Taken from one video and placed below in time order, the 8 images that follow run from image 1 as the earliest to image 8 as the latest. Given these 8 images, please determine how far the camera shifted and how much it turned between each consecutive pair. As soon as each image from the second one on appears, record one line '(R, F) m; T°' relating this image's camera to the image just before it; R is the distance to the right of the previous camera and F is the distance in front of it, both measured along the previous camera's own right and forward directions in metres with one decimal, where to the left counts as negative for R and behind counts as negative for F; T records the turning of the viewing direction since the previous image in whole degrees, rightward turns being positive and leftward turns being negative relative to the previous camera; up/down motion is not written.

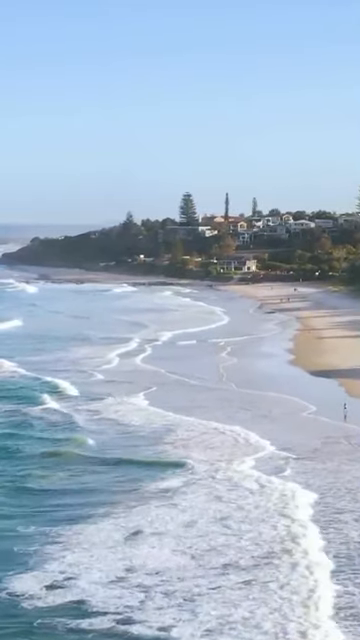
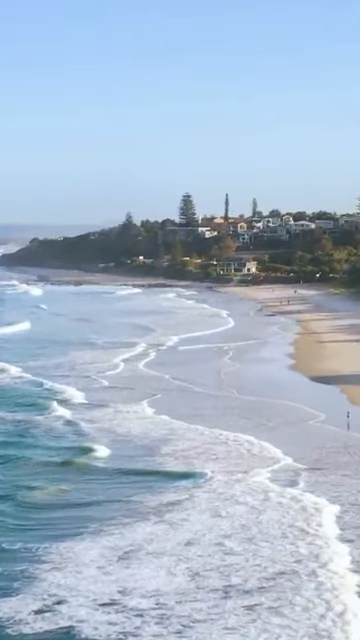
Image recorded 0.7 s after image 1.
(0.0, +0.5) m; 0°
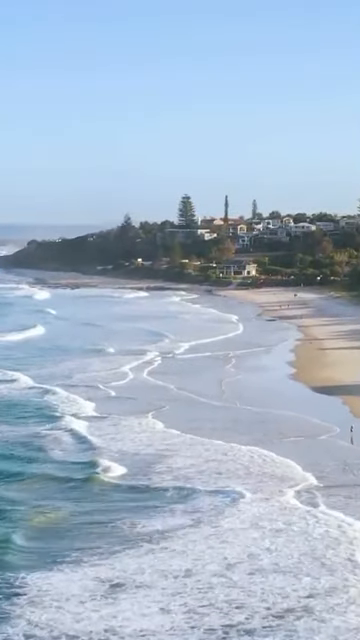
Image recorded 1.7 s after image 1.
(+0.1, +0.8) m; 0°
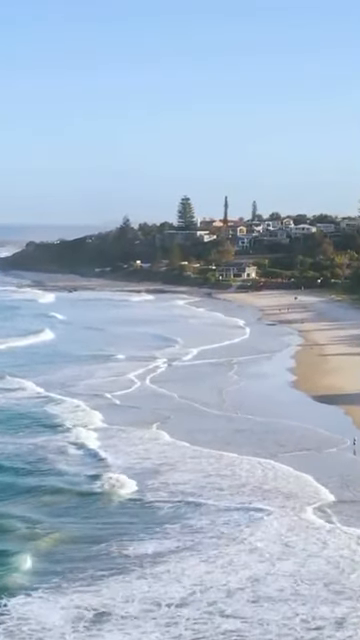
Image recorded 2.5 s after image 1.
(0.0, +0.6) m; 0°
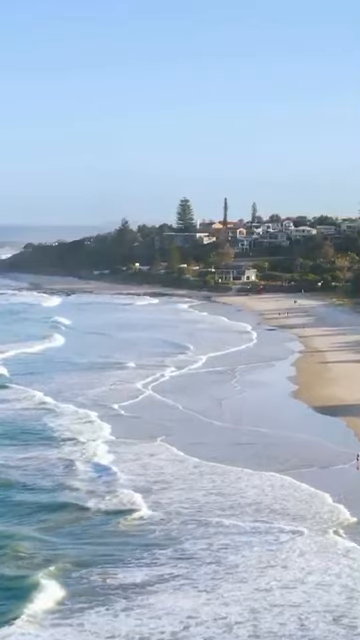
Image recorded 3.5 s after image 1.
(+0.1, +0.7) m; 0°
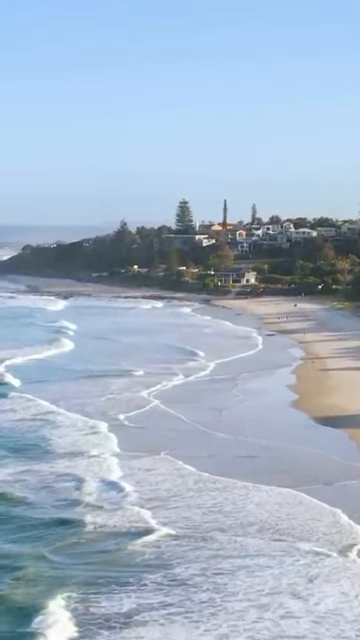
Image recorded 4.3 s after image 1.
(0.0, +0.6) m; 0°
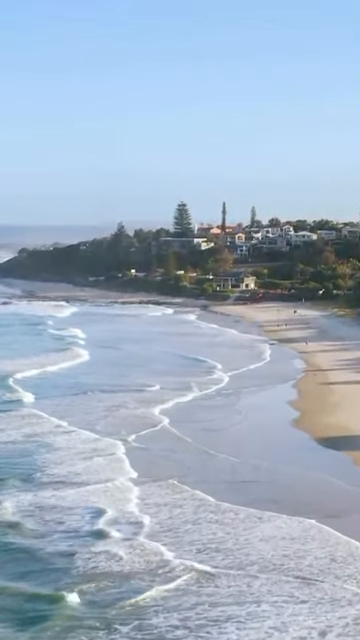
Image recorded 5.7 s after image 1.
(+0.1, +1.2) m; 0°
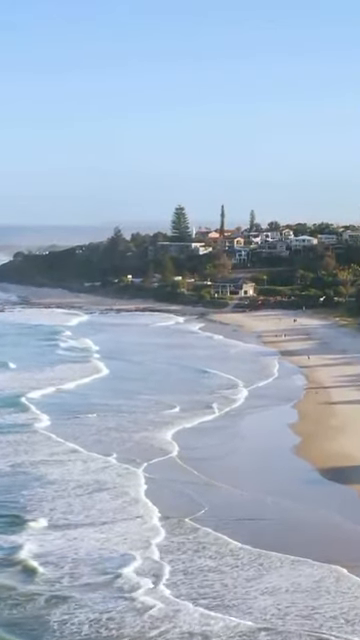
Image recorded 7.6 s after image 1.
(+0.1, +1.5) m; 0°
